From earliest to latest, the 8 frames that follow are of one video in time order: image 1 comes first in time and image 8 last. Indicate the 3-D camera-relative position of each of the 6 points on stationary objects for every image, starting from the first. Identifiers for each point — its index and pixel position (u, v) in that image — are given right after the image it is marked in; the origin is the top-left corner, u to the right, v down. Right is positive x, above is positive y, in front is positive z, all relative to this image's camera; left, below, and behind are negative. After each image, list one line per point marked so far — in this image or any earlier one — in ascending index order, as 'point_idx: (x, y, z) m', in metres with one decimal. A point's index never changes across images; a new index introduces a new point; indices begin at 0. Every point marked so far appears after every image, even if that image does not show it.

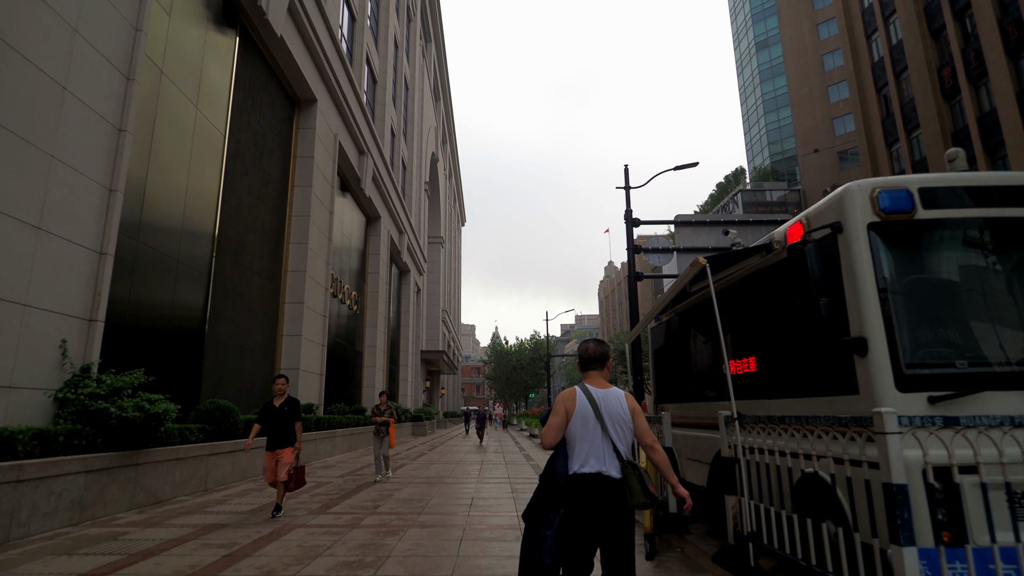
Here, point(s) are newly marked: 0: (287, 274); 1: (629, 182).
0: (-7.1, +0.4, +17.6) m
1: (+4.1, +3.7, +19.5) m
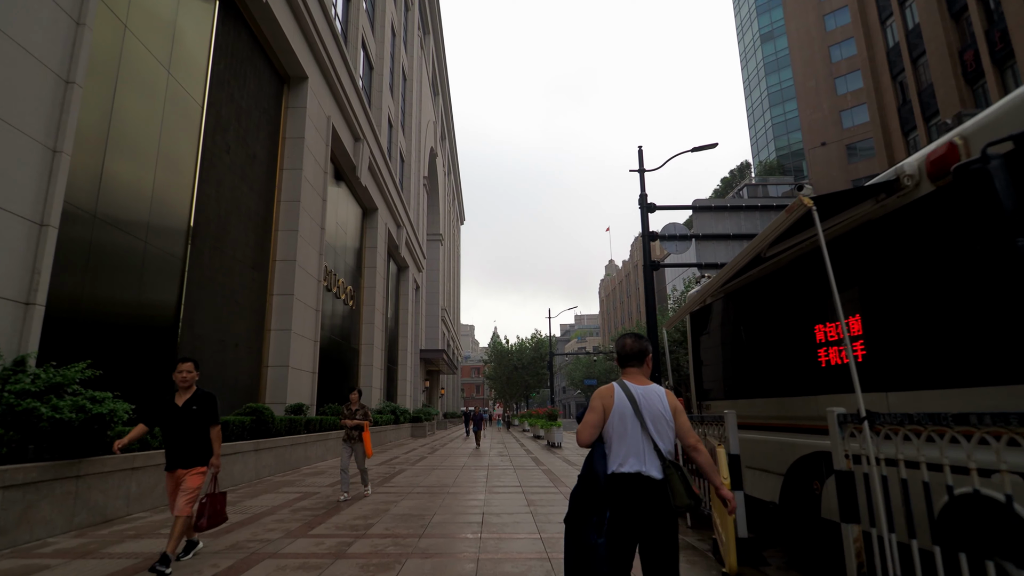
0: (-6.9, +0.7, +16.3) m
1: (+4.3, +4.0, +18.2) m
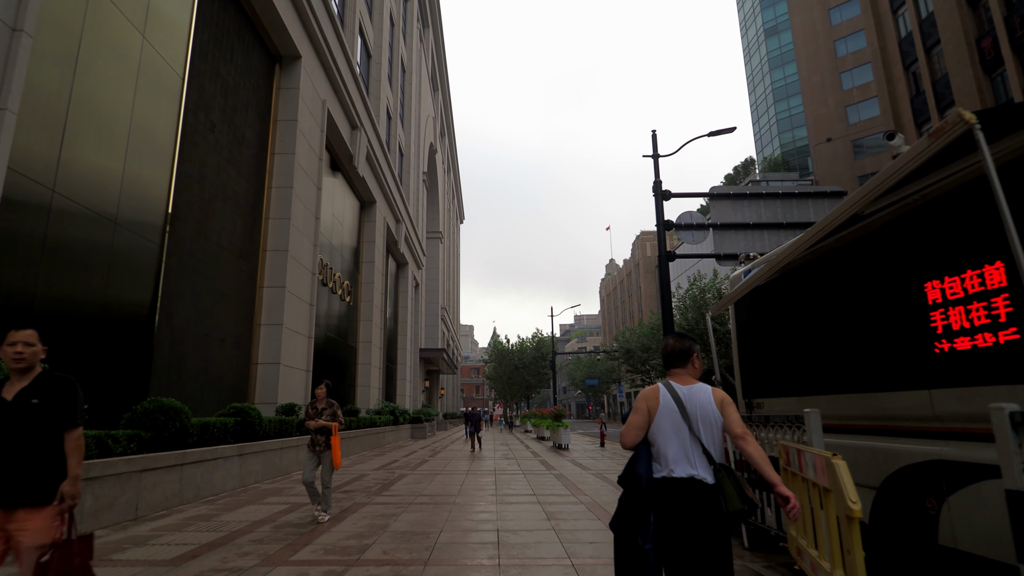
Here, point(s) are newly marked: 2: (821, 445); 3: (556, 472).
0: (-6.7, +0.9, +15.2) m
1: (+4.5, +4.3, +17.1) m
2: (+2.3, -1.2, +4.1) m
3: (+1.1, -4.4, +13.3) m
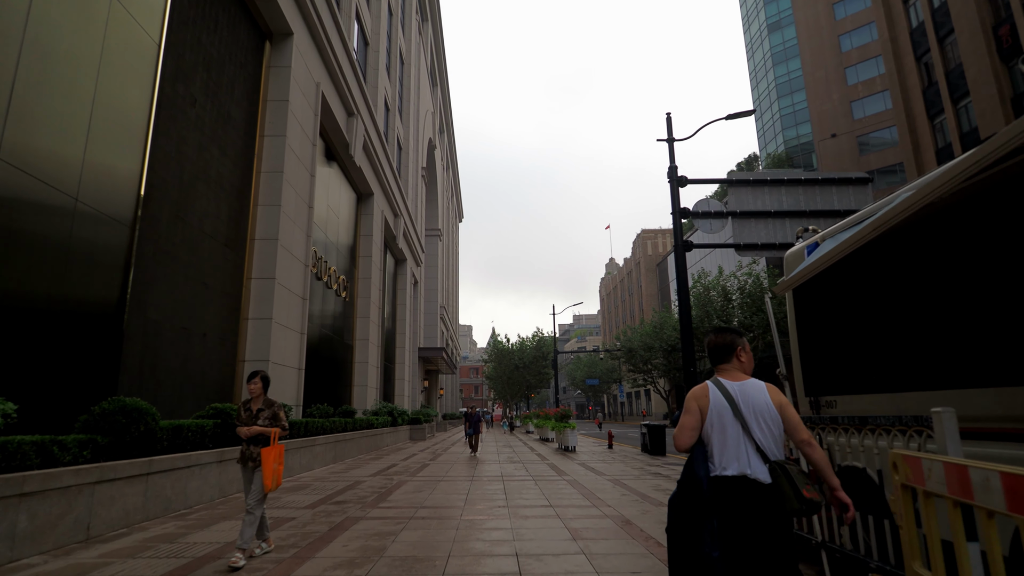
0: (-6.6, +1.1, +14.1) m
1: (+4.6, +4.5, +16.1) m
2: (+2.5, -0.9, +3.1) m
3: (+1.2, -4.2, +12.2) m
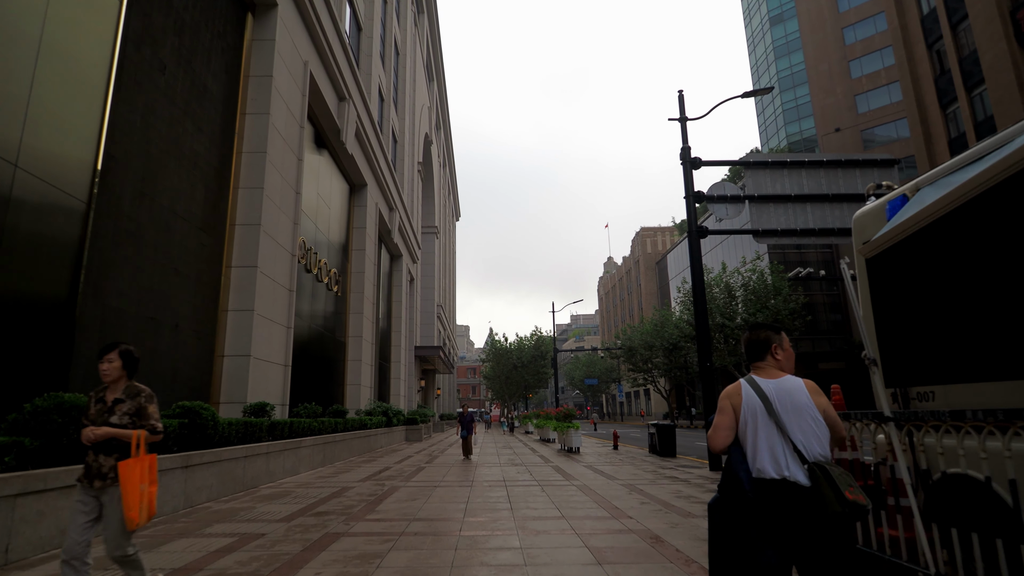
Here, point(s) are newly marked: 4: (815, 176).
0: (-6.5, +1.4, +13.0) m
1: (+4.7, +4.8, +15.1) m
2: (+2.6, -0.7, +2.0) m
3: (+1.3, -3.9, +11.2) m
4: (+8.1, +2.9, +14.9) m
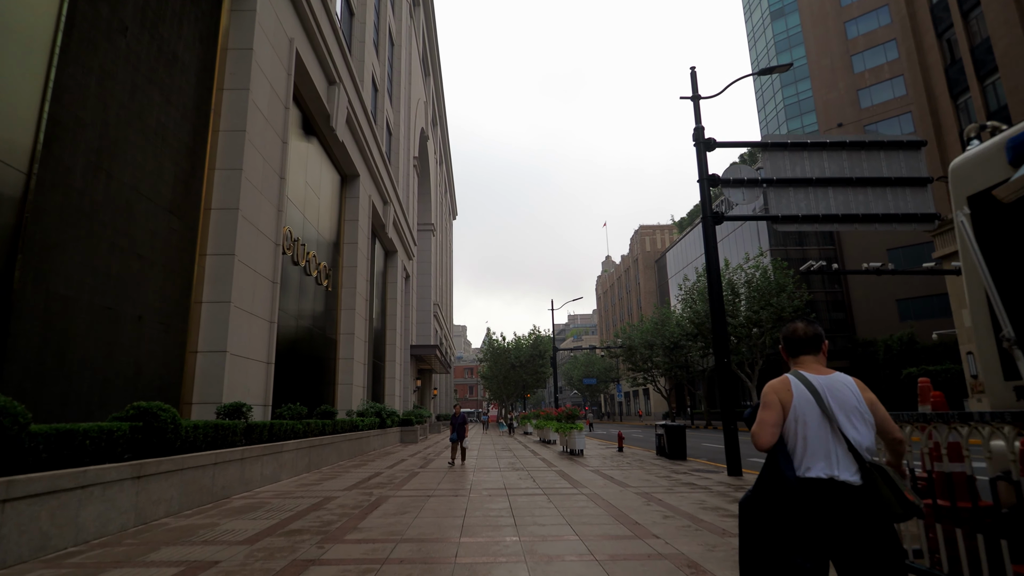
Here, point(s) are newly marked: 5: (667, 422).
0: (-6.5, +1.6, +12.0) m
1: (+4.7, +5.0, +14.0) m
2: (+2.7, -0.4, +1.0) m
3: (+1.4, -3.7, +10.1) m
4: (+8.1, +3.2, +13.9) m
5: (+4.8, -4.1, +17.2) m
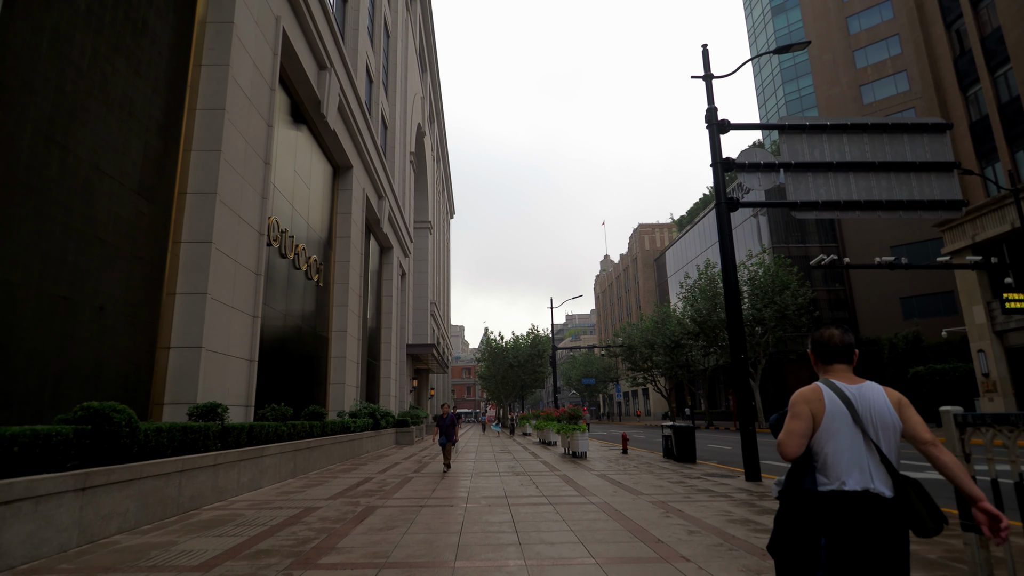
0: (-6.5, +1.8, +11.0) m
1: (+4.7, +5.2, +13.2) m
2: (+2.7, -0.2, +0.1) m
3: (+1.4, -3.5, +9.2) m
4: (+8.1, +3.4, +13.0) m
5: (+4.8, -4.0, +16.3) m
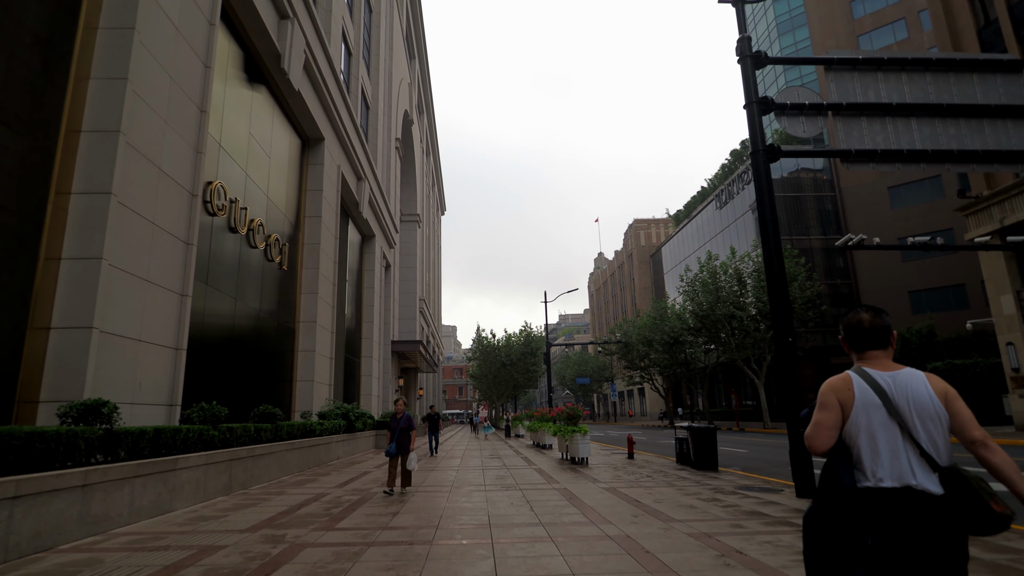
0: (-6.7, +2.3, +8.6) m
1: (+4.4, +5.7, +10.8) m
2: (+2.7, +0.3, -2.2) m
3: (+1.2, -2.9, +6.8) m
4: (+7.8, +3.9, +10.7) m
5: (+4.5, -3.4, +13.9) m
